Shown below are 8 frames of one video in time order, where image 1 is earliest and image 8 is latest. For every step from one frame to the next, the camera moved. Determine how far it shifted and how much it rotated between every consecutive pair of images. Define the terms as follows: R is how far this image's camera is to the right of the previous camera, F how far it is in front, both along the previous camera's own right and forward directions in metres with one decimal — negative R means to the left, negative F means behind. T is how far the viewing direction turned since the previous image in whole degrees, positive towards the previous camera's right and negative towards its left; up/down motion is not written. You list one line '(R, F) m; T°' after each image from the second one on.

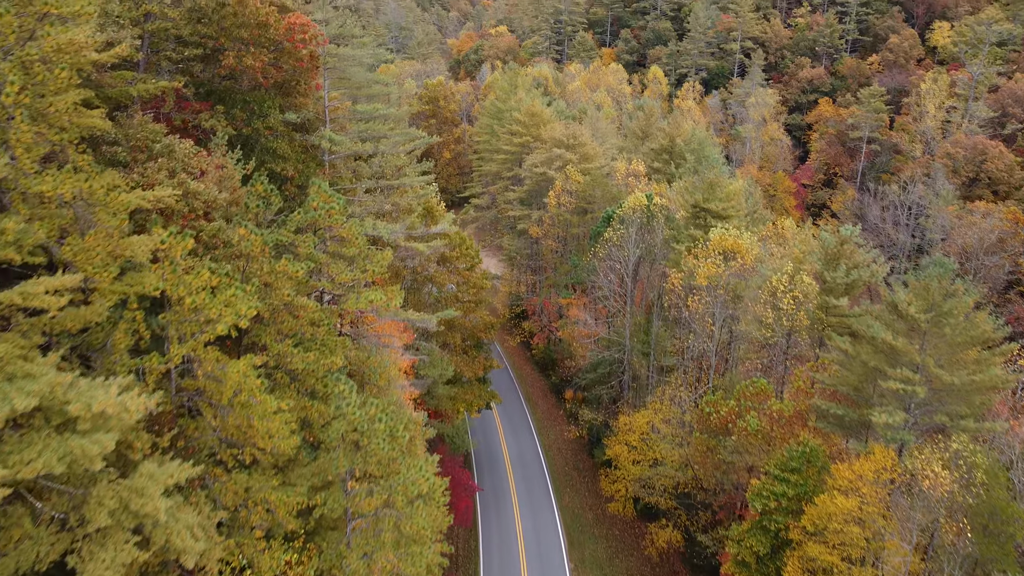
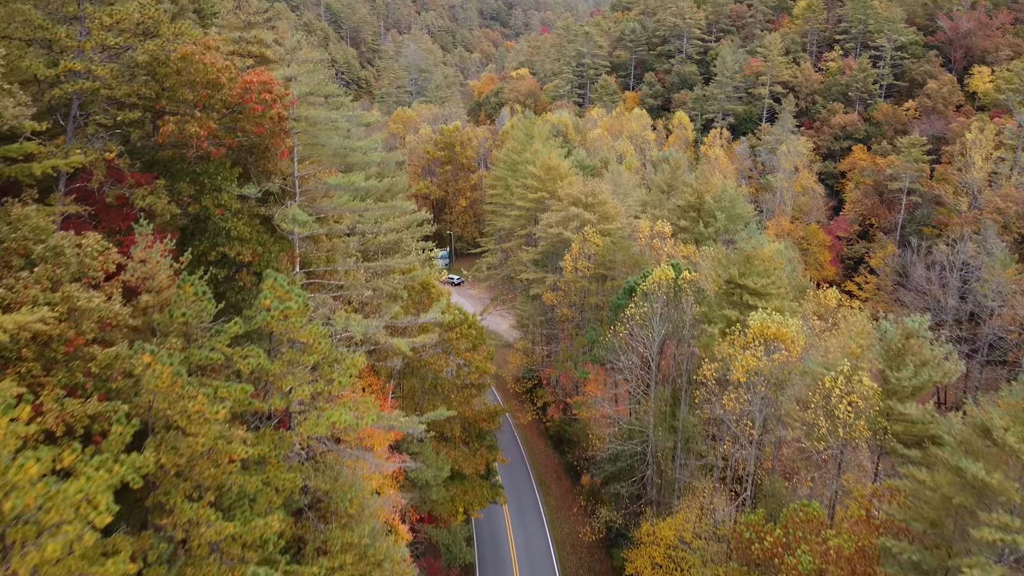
(+0.3, +2.5) m; -2°
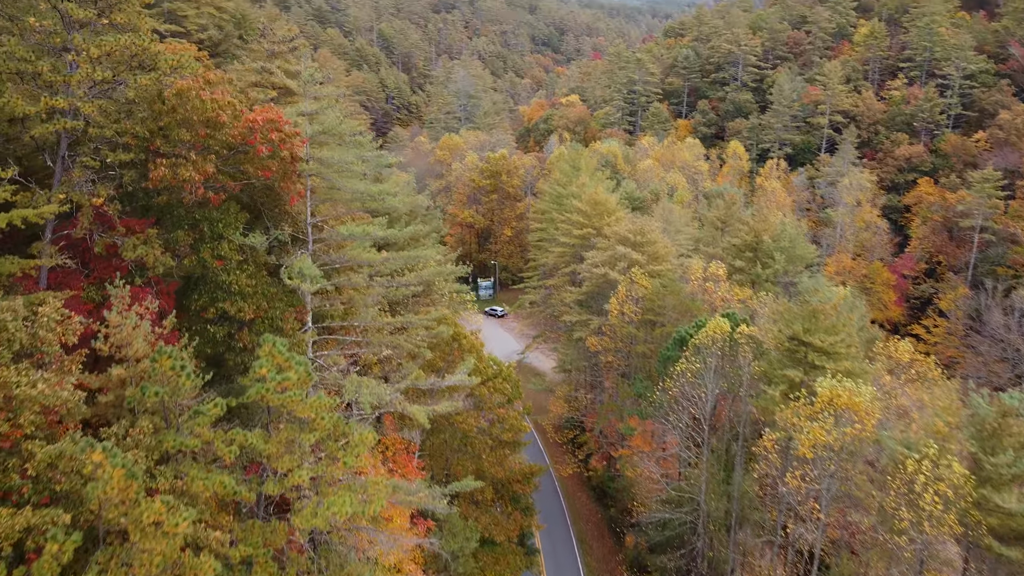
(+0.2, +1.5) m; -3°
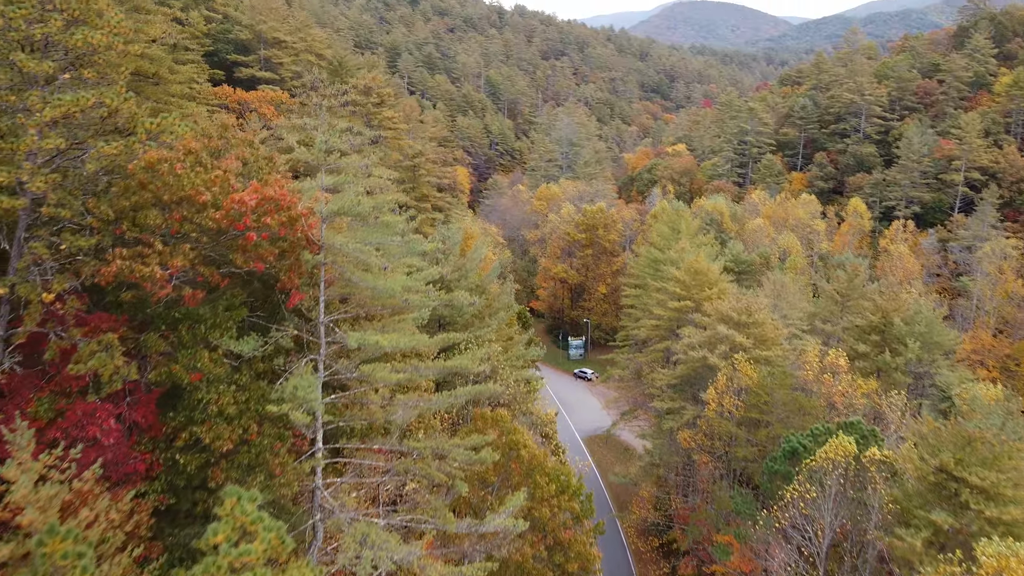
(+0.5, +2.6) m; -7°
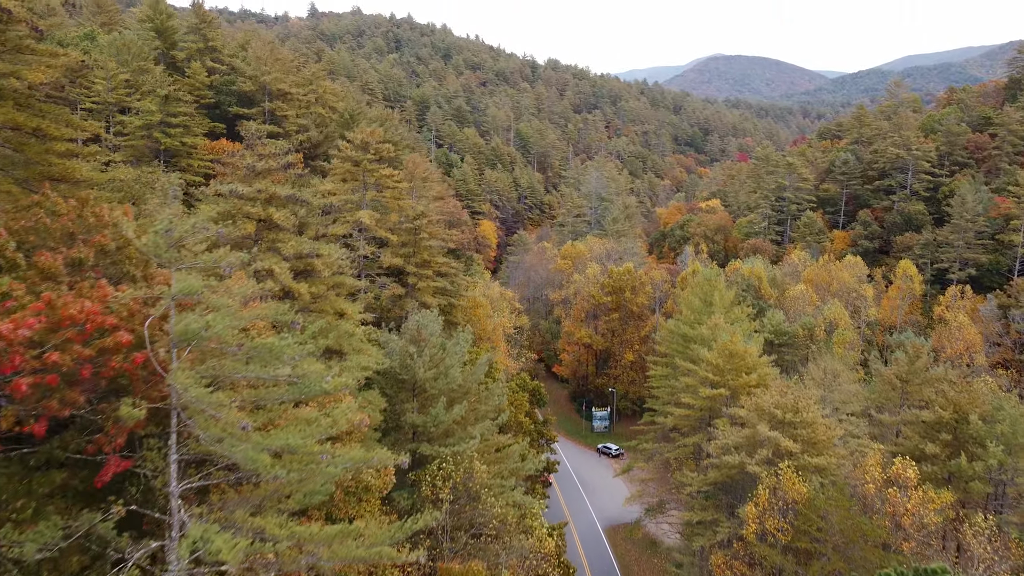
(+0.7, +3.1) m; -2°
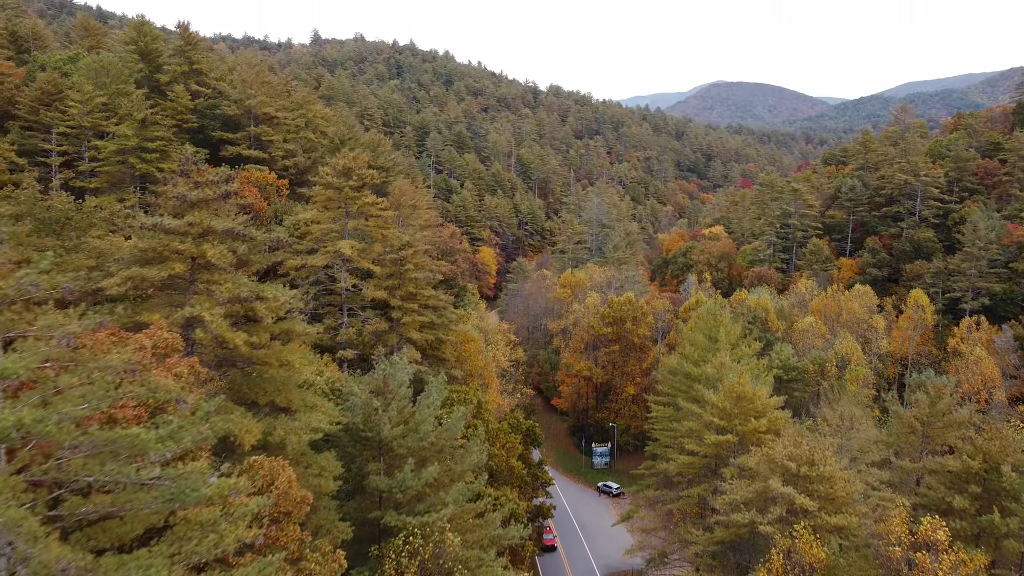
(+0.4, +1.6) m; 0°
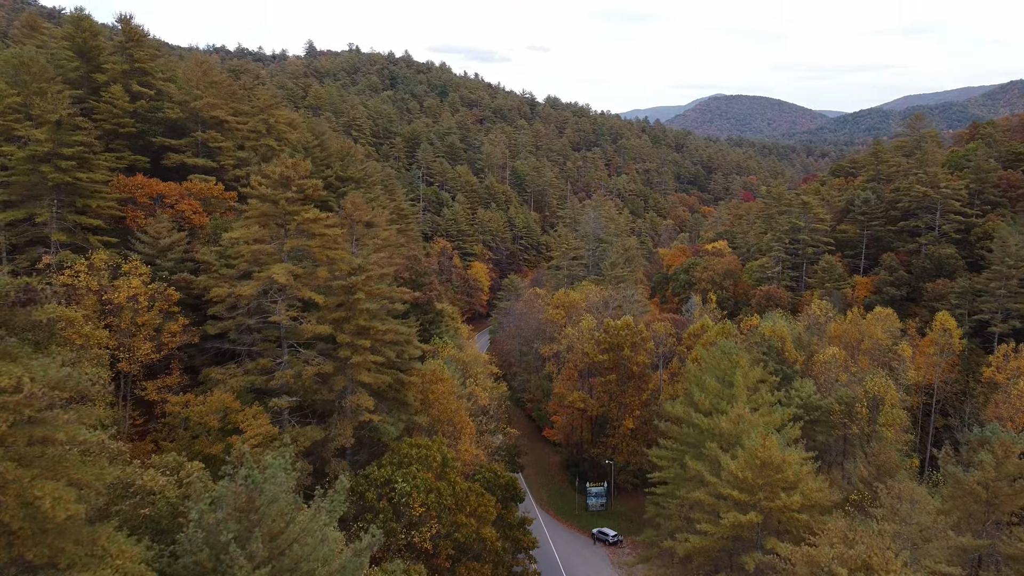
(+0.7, +4.1) m; 0°
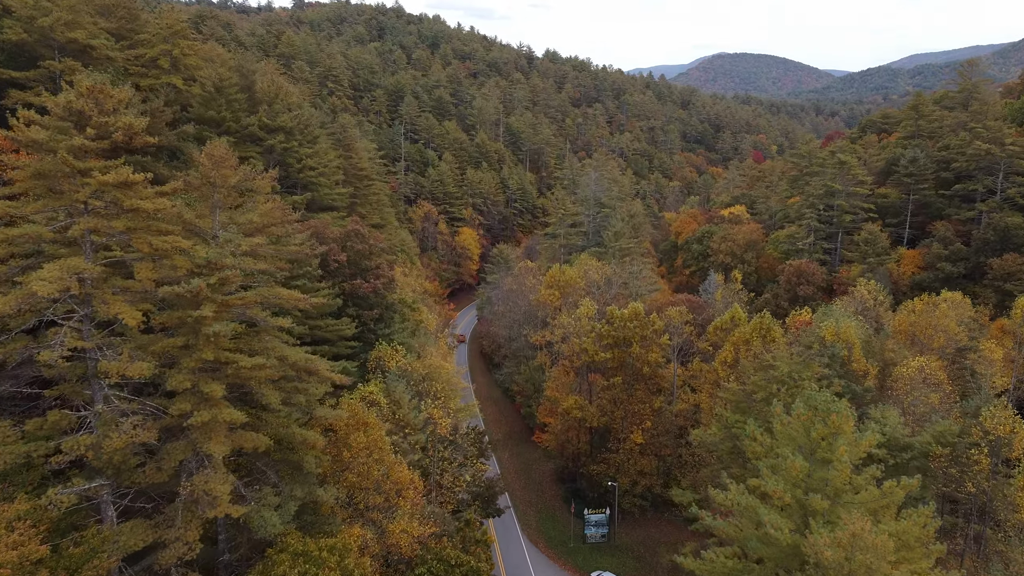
(+0.8, +8.0) m; 0°
